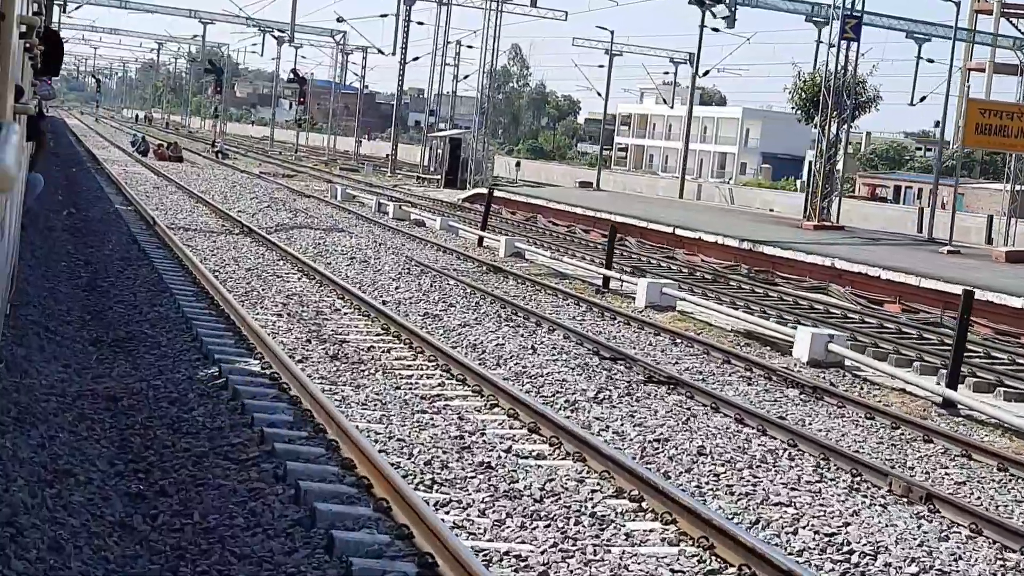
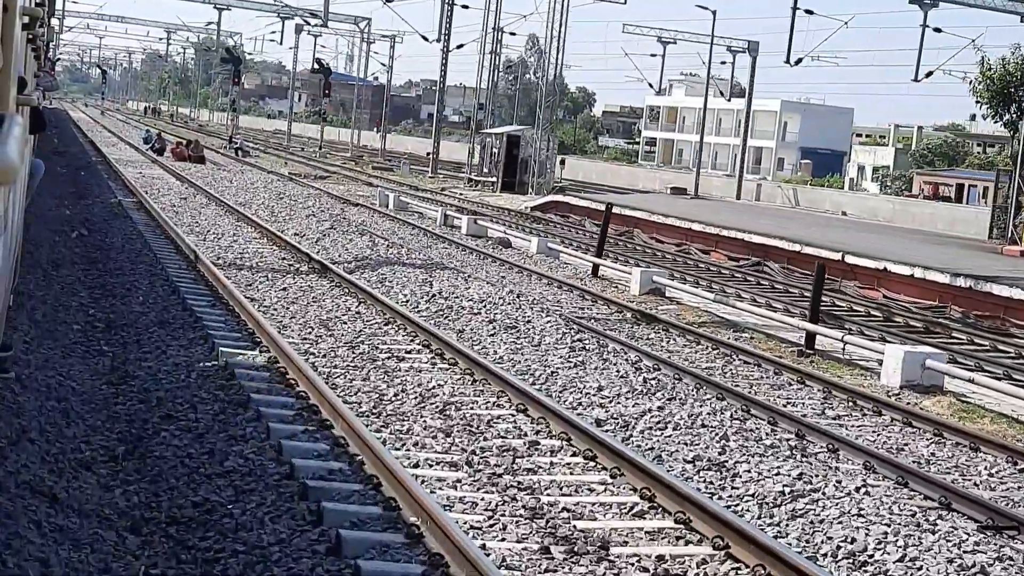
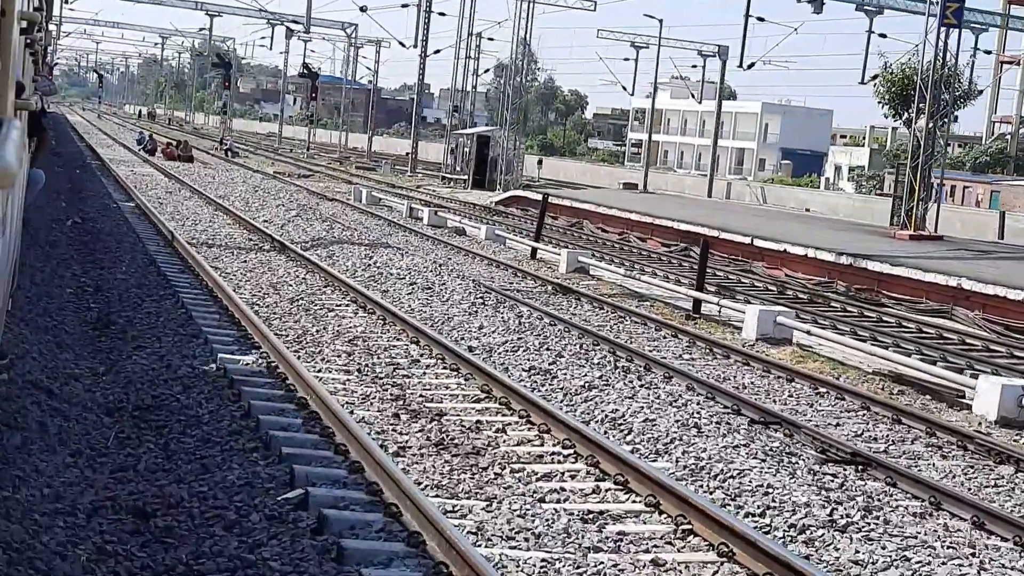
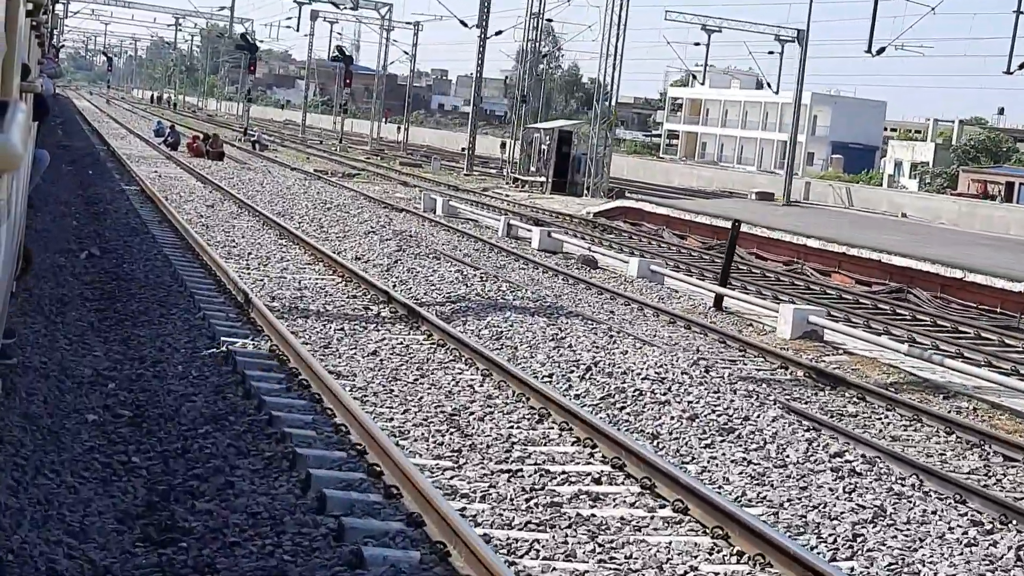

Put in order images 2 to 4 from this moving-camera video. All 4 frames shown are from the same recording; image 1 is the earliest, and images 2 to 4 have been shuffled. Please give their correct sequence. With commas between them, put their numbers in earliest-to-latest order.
3, 2, 4
